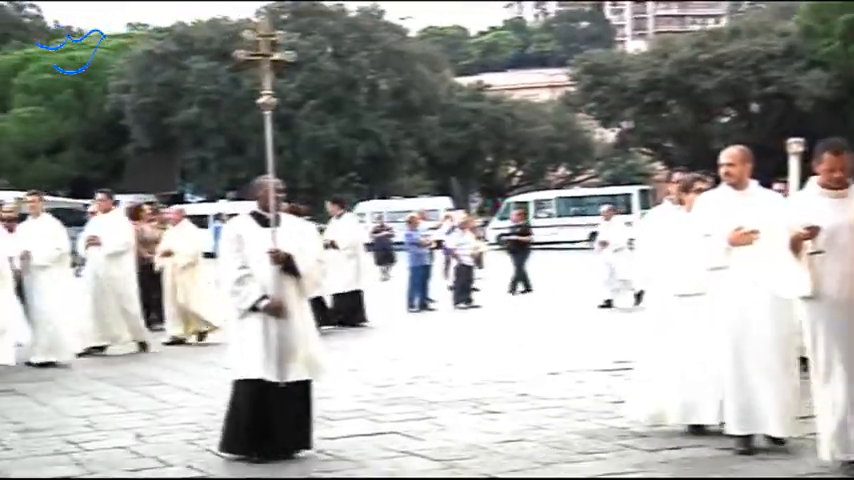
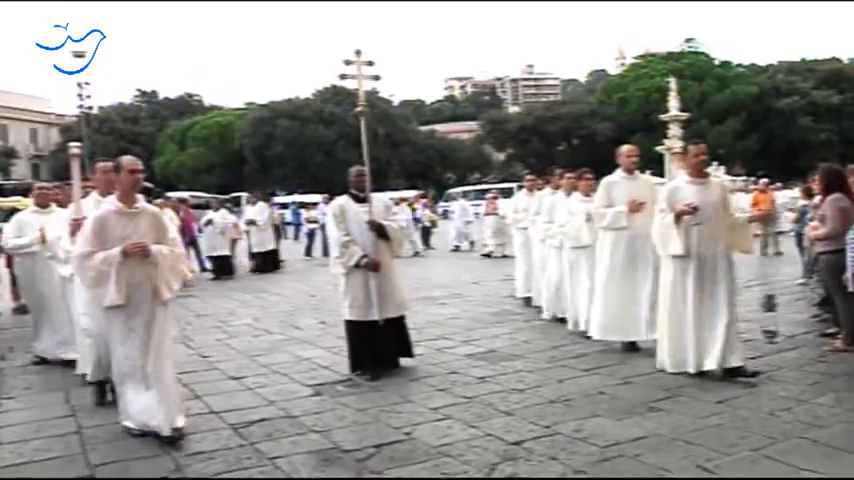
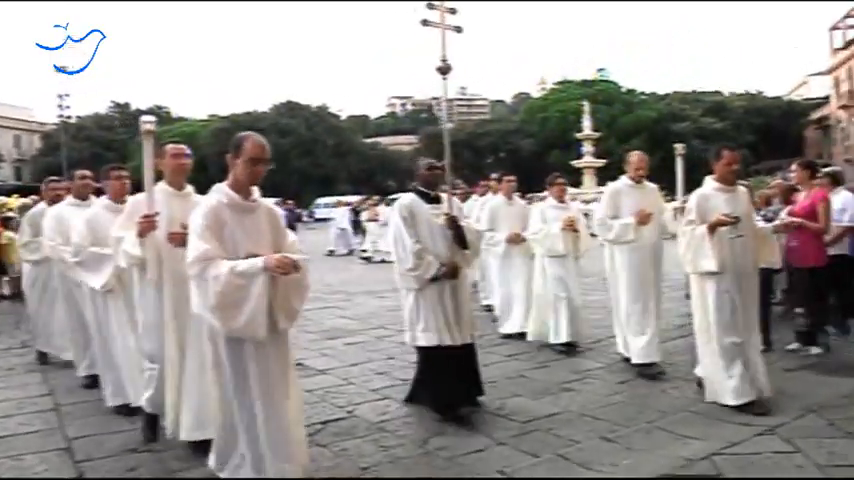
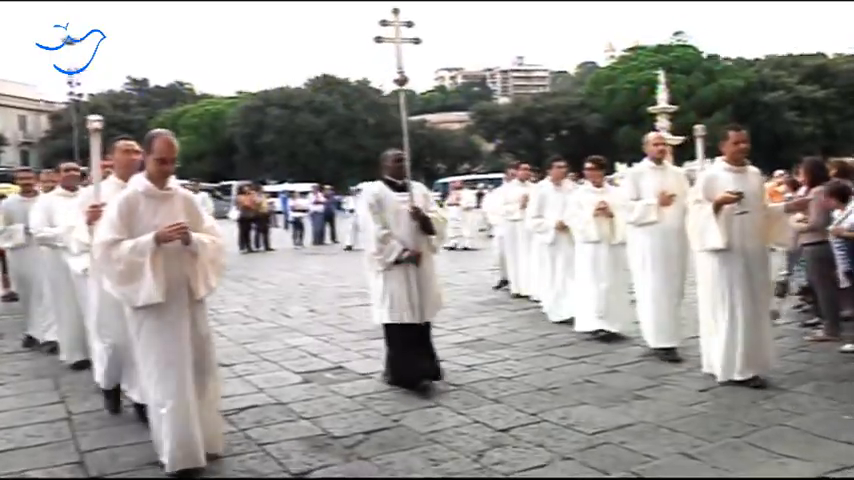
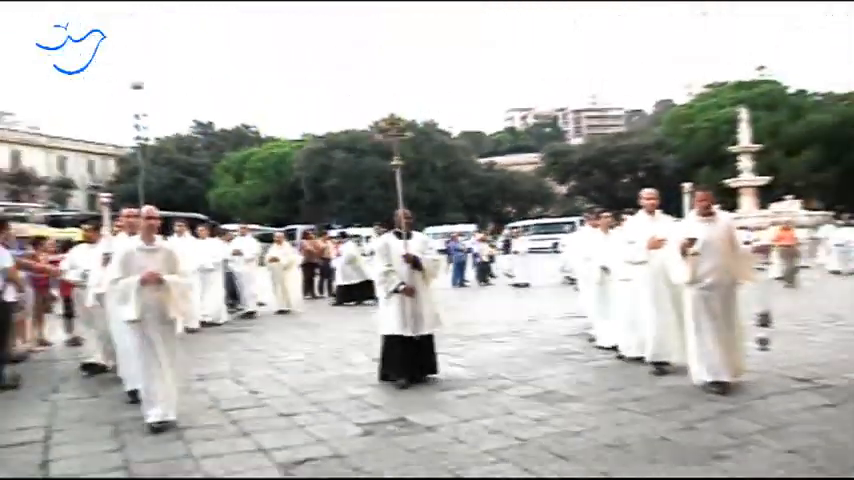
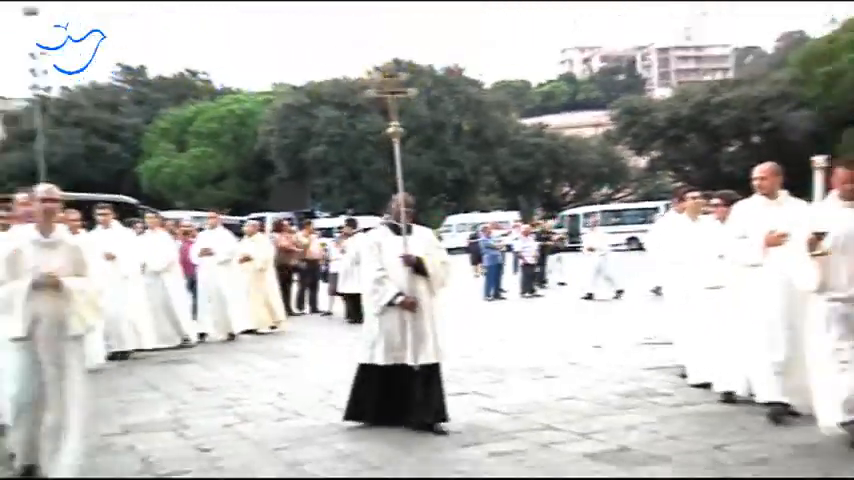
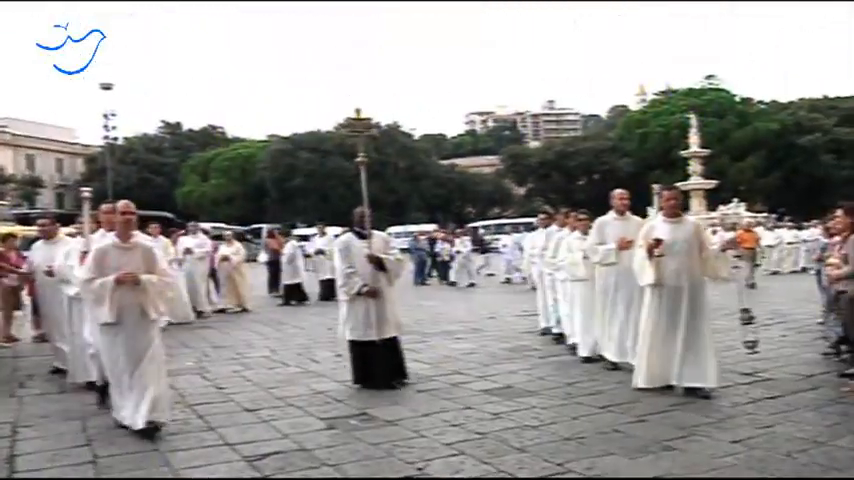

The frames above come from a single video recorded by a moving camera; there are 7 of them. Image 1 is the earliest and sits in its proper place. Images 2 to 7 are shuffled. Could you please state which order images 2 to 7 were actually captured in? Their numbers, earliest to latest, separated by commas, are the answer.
6, 5, 7, 2, 4, 3
